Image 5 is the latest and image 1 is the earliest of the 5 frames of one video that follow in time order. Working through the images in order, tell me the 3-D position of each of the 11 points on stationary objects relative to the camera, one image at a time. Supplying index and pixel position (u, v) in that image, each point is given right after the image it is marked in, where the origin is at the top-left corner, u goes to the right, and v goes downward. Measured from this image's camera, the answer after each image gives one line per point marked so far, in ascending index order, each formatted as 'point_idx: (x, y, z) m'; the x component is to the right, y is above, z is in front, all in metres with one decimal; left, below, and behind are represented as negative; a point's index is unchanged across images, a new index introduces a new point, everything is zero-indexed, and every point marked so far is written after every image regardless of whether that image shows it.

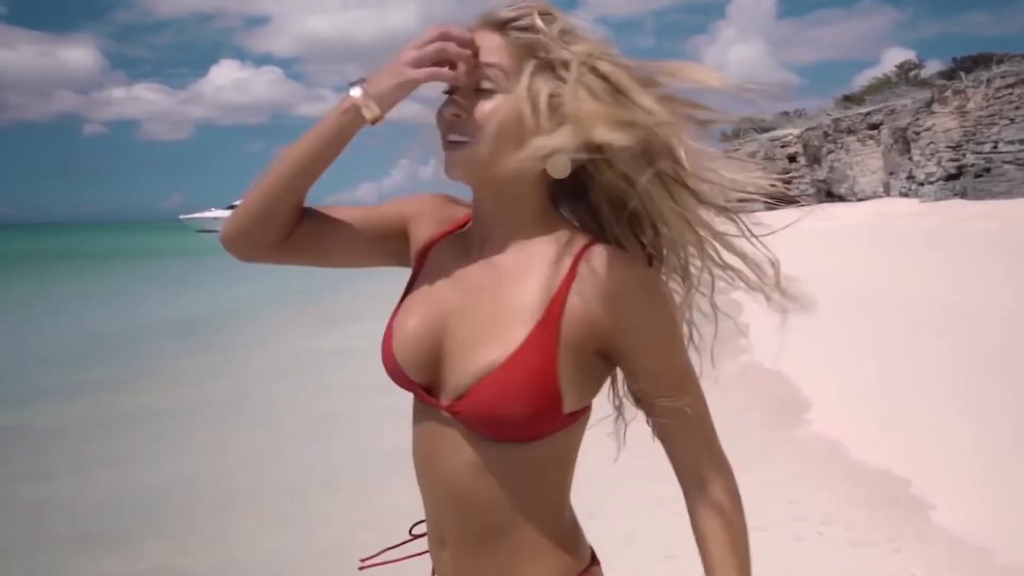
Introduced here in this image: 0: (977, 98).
0: (+8.8, +3.6, +14.2) m
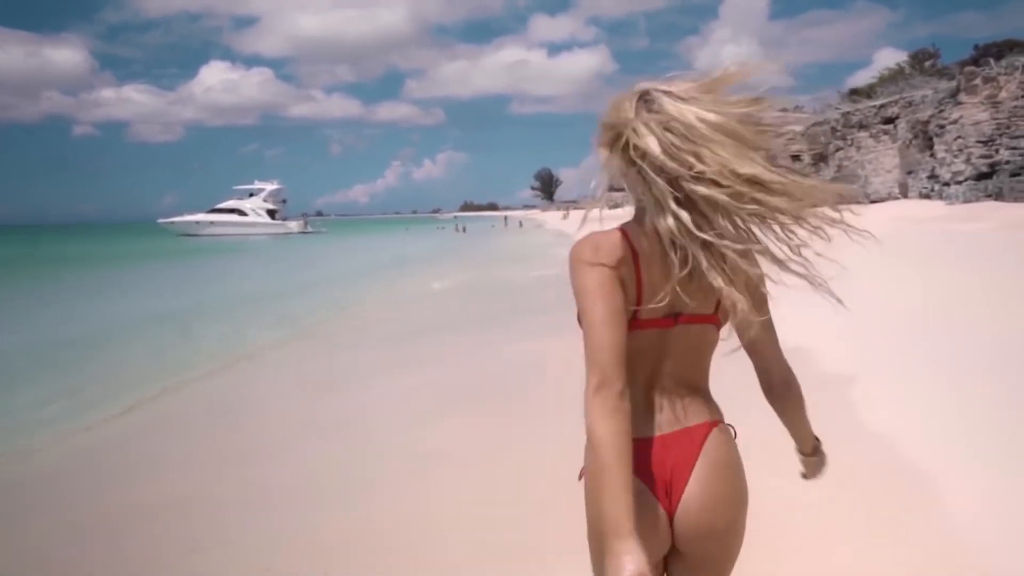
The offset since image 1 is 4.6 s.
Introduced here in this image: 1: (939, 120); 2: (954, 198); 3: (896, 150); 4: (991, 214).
0: (+8.5, +3.4, +12.9) m
1: (+8.3, +3.3, +14.9) m
2: (+8.3, +1.7, +14.3) m
3: (+8.9, +3.2, +17.6) m
4: (+7.7, +1.2, +12.2) m
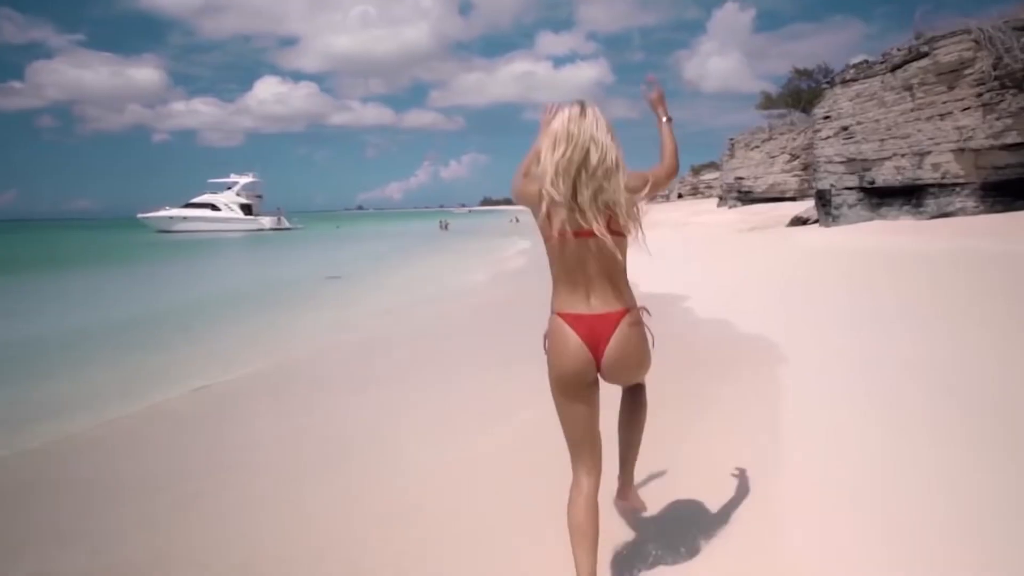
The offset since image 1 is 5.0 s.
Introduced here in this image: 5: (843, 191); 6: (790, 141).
0: (+7.8, +3.5, +13.8) m
1: (+7.6, +3.3, +15.7) m
2: (+7.6, +1.7, +15.1) m
3: (+8.1, +3.2, +18.4) m
4: (+7.0, +1.2, +13.0) m
5: (+4.1, +1.2, +9.1) m
6: (+5.7, +3.0, +15.3) m
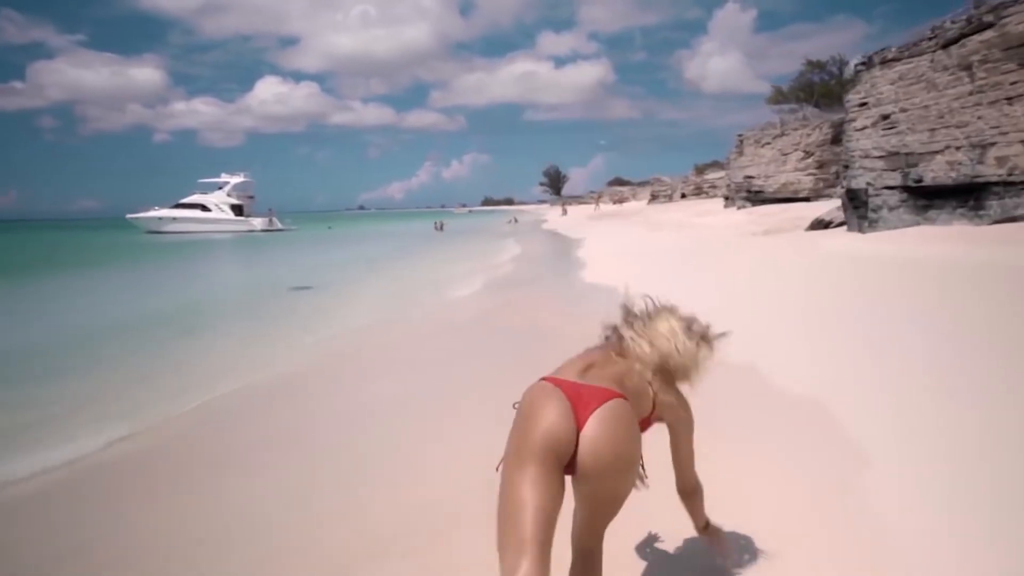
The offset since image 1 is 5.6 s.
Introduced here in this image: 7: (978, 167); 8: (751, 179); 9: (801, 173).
0: (+7.7, +3.3, +12.7) m
1: (+7.5, +3.2, +14.6) m
2: (+7.4, +1.6, +14.0) m
3: (+8.0, +3.1, +17.4) m
4: (+6.9, +1.1, +11.9) m
5: (+3.9, +1.0, +8.0) m
6: (+5.5, +2.9, +14.2) m
7: (+4.1, +1.1, +6.8) m
8: (+5.1, +2.3, +16.2) m
9: (+5.6, +2.2, +14.8) m
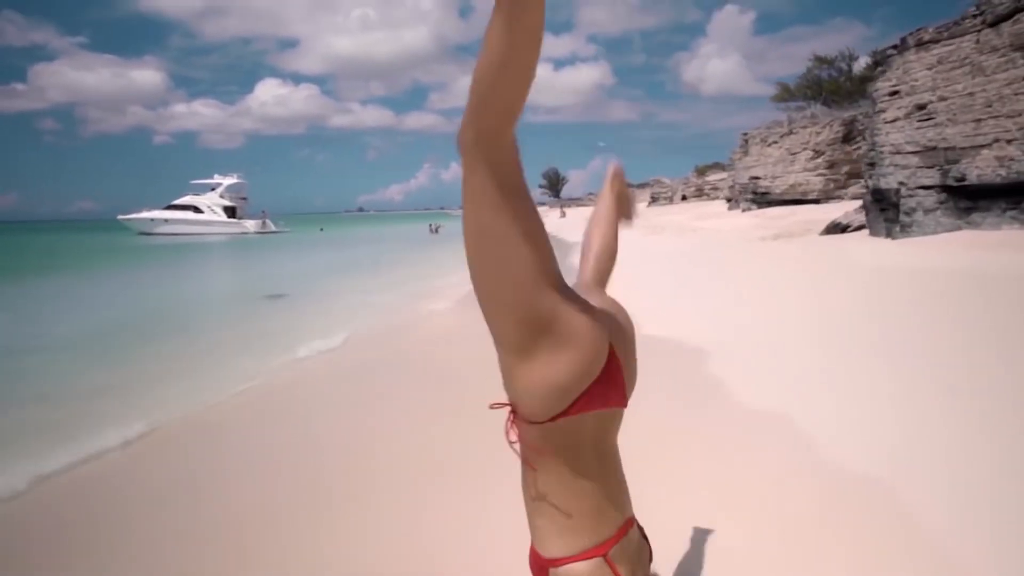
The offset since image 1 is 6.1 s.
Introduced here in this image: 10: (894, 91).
0: (+7.6, +3.2, +12.0) m
1: (+7.4, +3.1, +13.9) m
2: (+7.3, +1.5, +13.3) m
3: (+7.9, +2.9, +16.6) m
4: (+6.7, +1.0, +11.2) m
5: (+3.8, +0.9, +7.3) m
6: (+5.4, +2.8, +13.5) m
7: (+4.0, +1.0, +6.1) m
8: (+5.0, +2.2, +15.5) m
9: (+5.5, +2.1, +14.0) m
10: (+3.7, +1.9, +7.4) m
